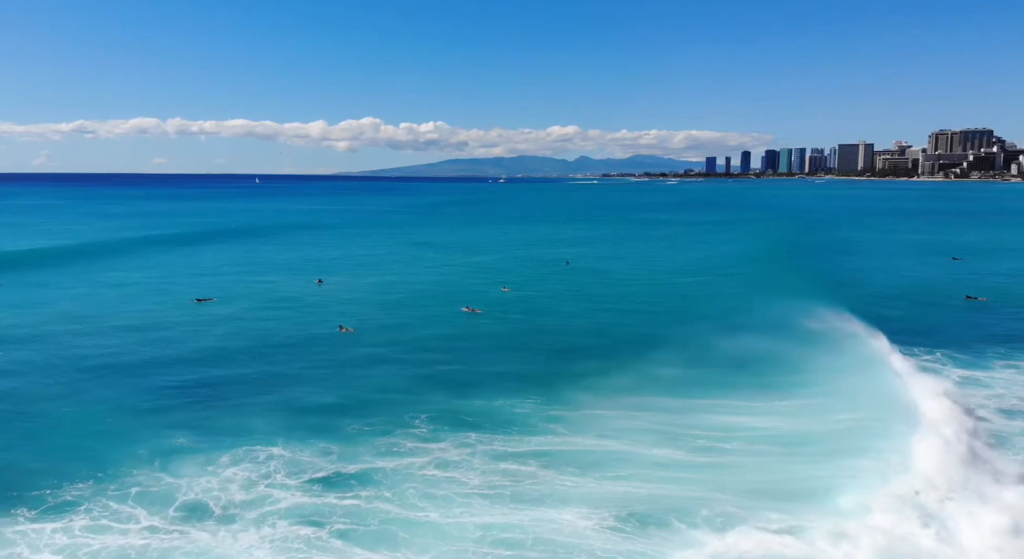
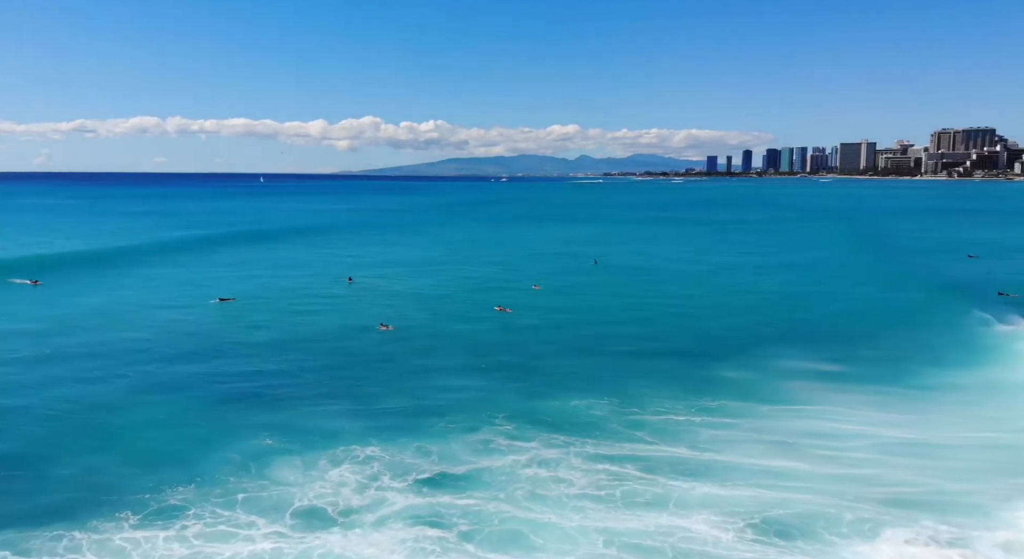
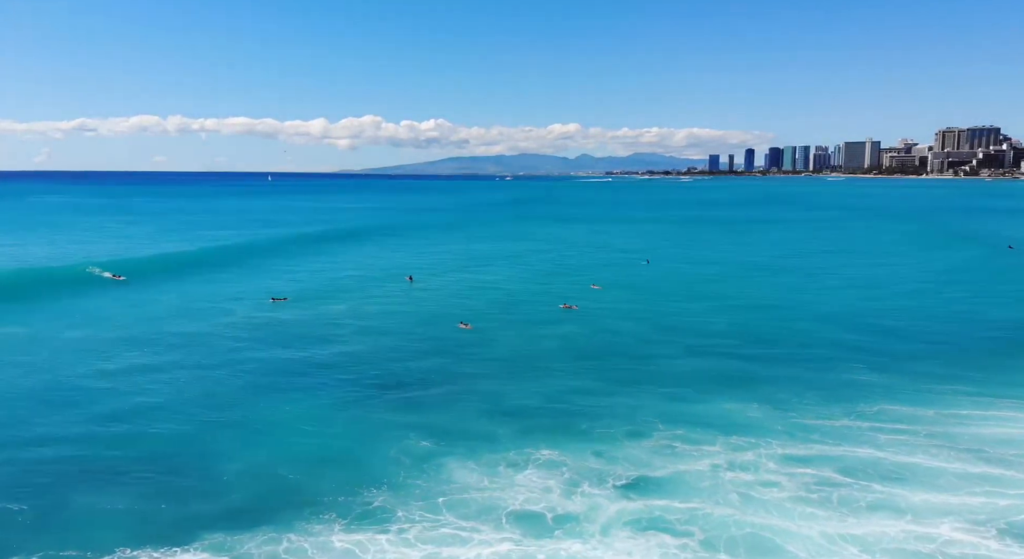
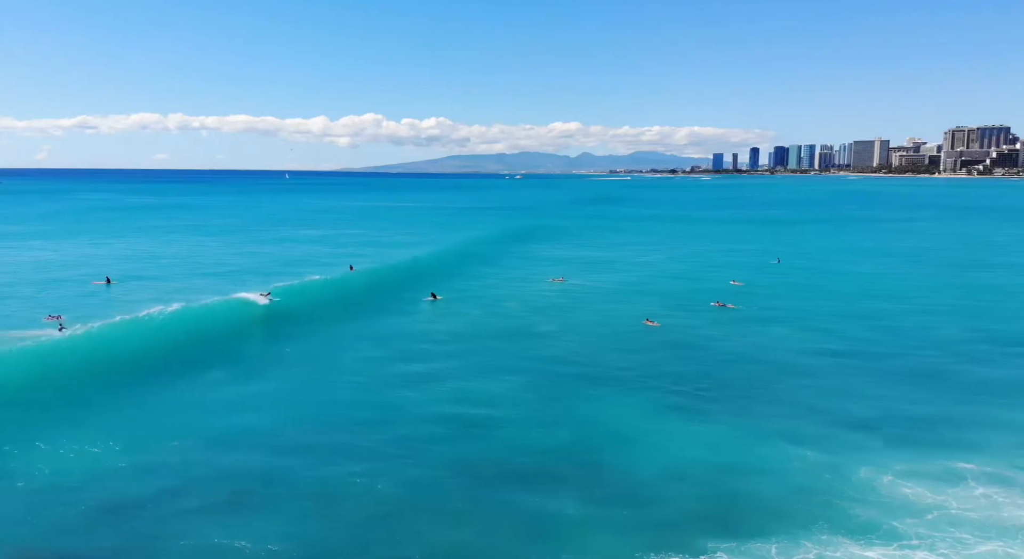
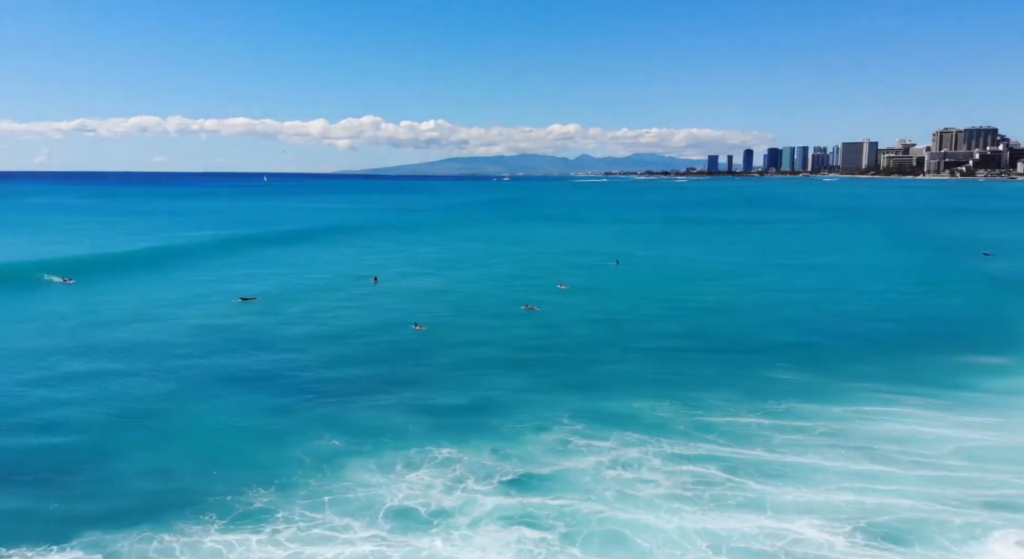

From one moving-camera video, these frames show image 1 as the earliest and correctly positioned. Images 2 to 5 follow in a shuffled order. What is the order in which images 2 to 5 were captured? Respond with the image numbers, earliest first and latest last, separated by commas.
2, 5, 3, 4
